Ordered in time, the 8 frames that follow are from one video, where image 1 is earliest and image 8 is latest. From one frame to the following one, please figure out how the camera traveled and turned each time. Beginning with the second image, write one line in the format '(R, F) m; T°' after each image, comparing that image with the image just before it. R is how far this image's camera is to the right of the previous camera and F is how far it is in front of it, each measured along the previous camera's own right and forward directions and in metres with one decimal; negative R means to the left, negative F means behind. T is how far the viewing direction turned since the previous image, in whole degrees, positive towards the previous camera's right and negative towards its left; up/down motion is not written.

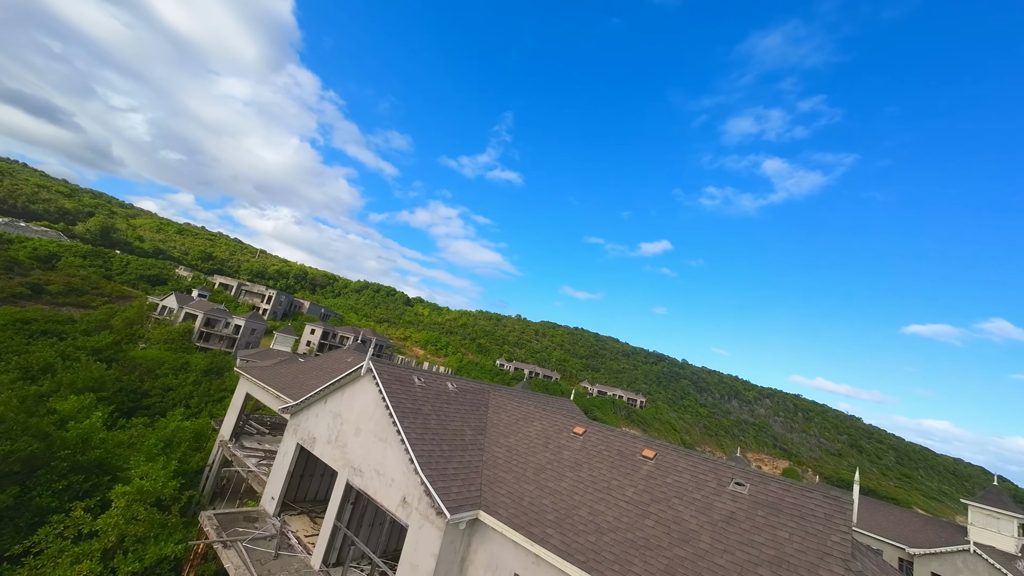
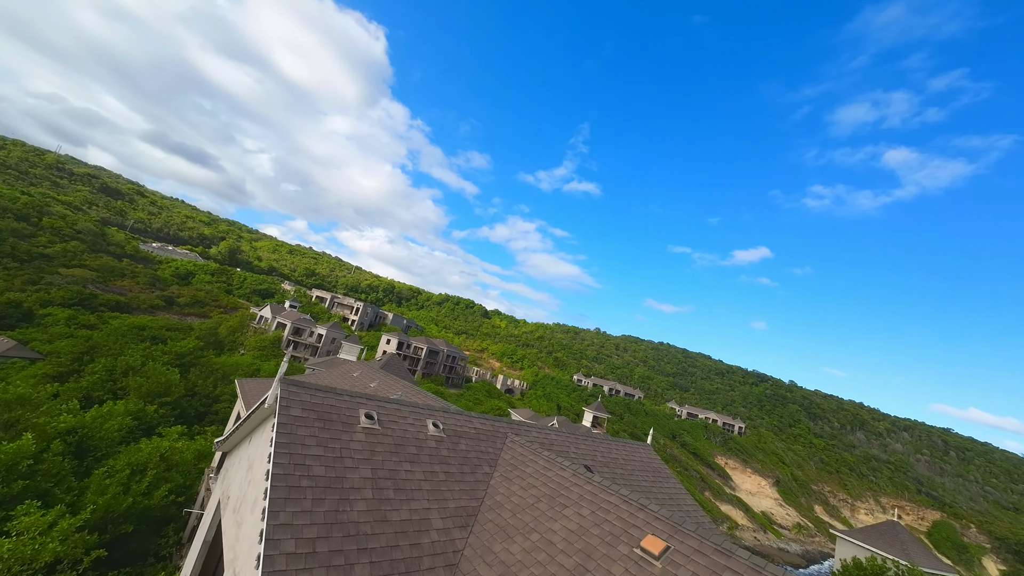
(+0.7, +3.2) m; -11°
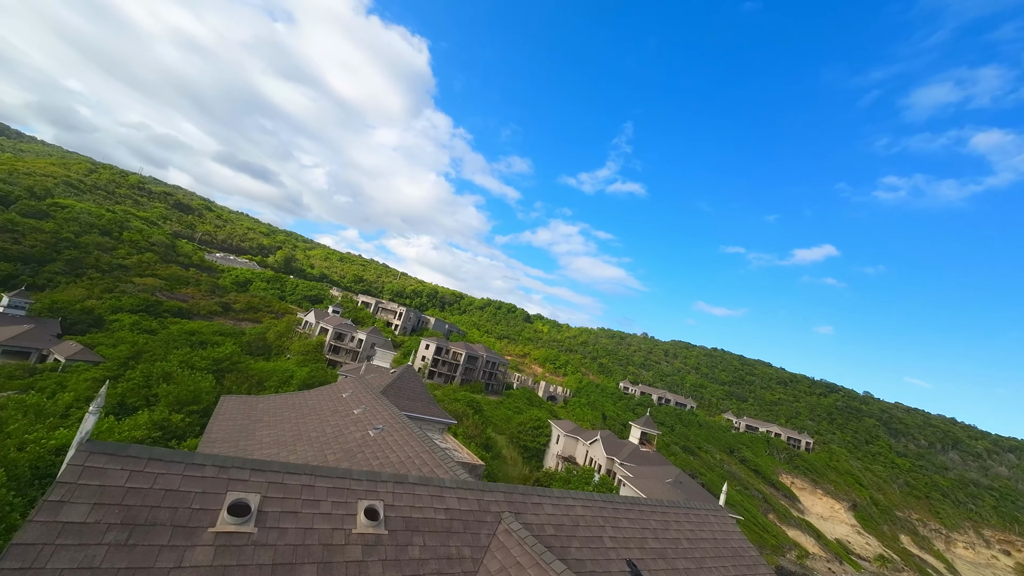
(+0.4, +2.0) m; -6°
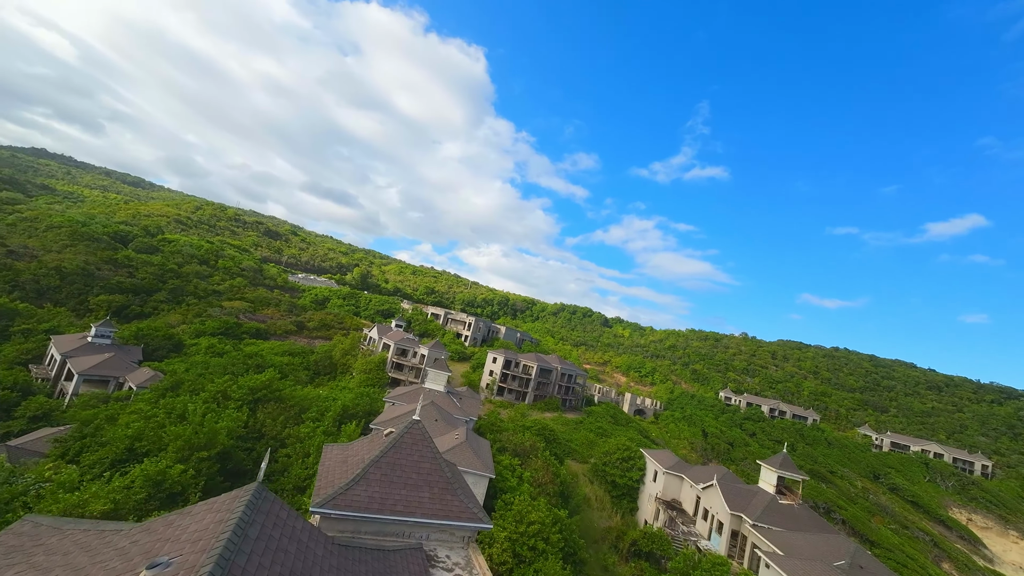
(+0.1, +6.0) m; -11°
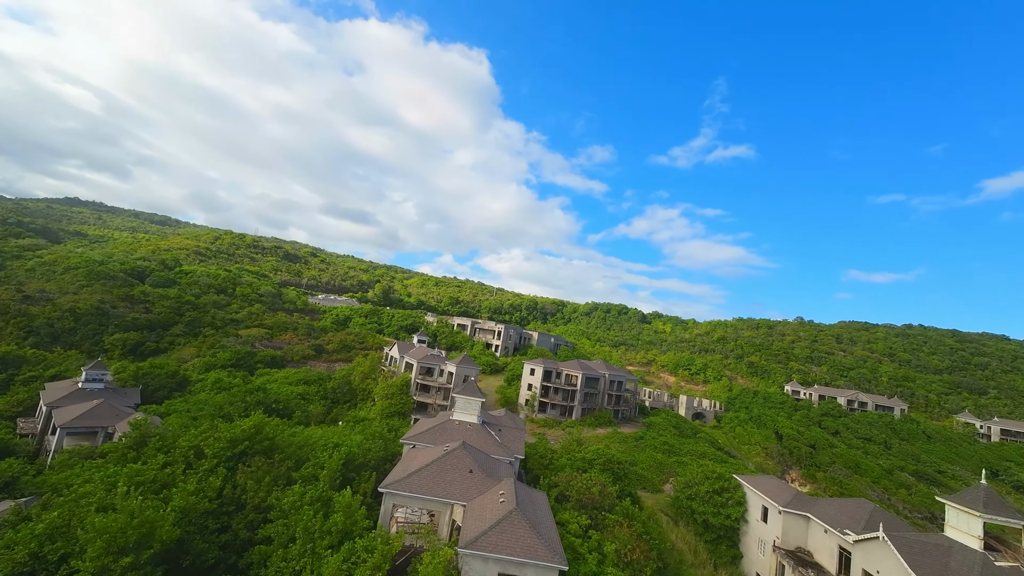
(-0.9, +6.0) m; -4°
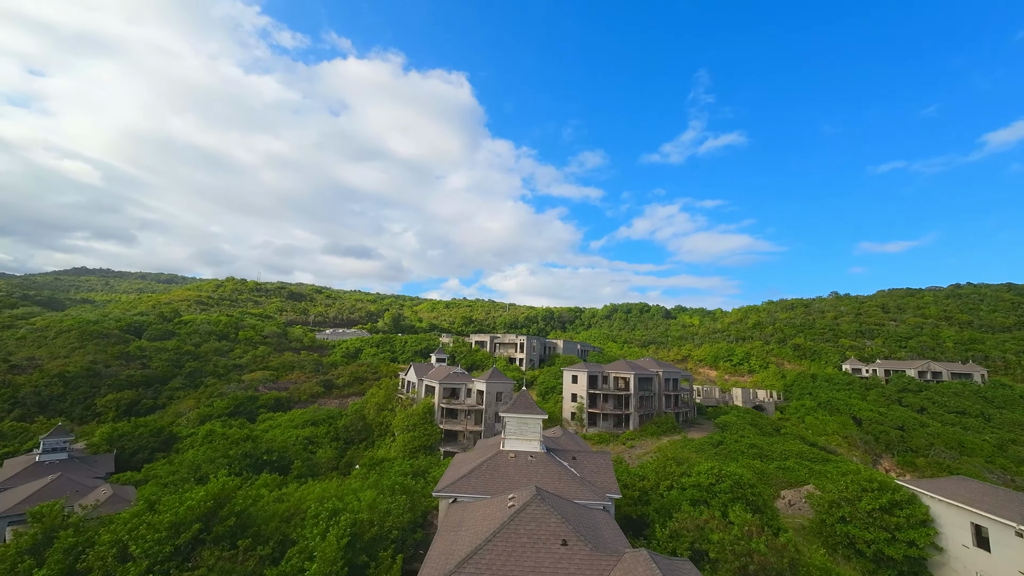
(-1.7, +5.6) m; -1°
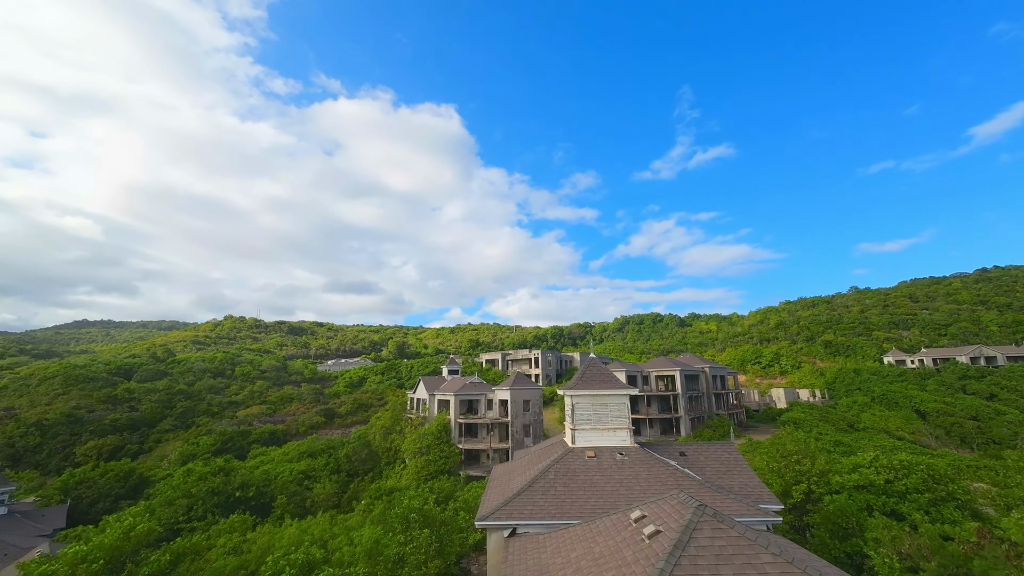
(-1.3, +4.2) m; 0°
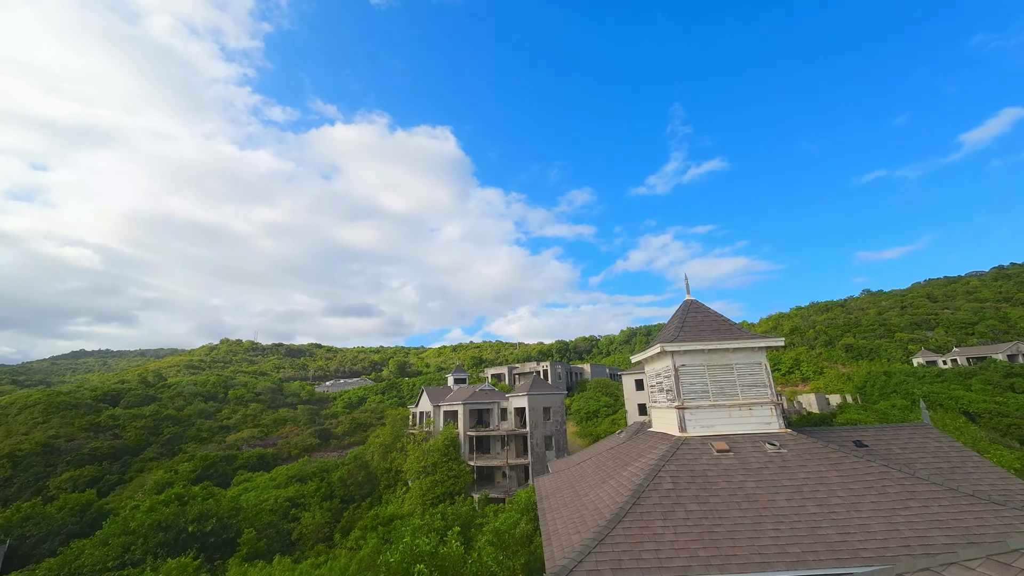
(-0.8, +3.1) m; 0°
